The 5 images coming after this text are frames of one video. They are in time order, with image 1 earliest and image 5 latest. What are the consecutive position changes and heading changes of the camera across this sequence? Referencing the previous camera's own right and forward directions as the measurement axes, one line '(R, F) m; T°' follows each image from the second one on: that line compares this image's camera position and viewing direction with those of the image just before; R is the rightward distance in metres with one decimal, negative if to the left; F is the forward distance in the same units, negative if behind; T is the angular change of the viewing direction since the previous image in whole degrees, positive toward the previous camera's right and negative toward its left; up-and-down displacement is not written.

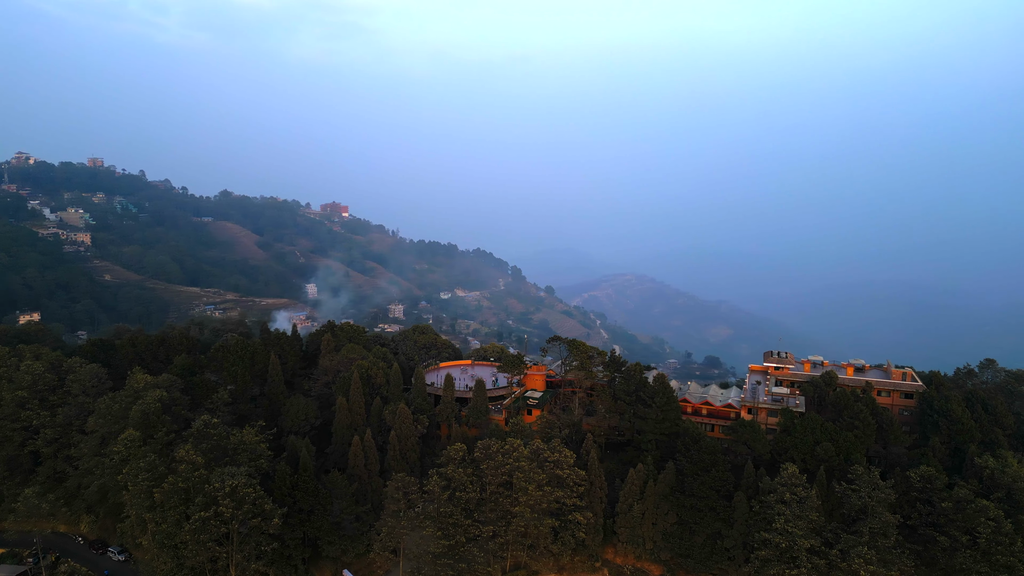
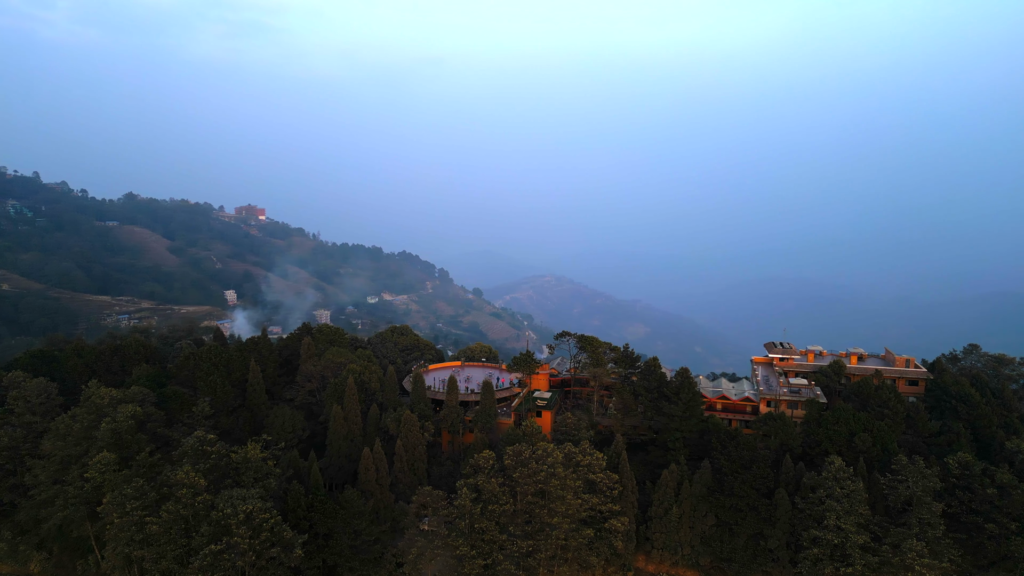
(-4.0, +2.7) m; +7°
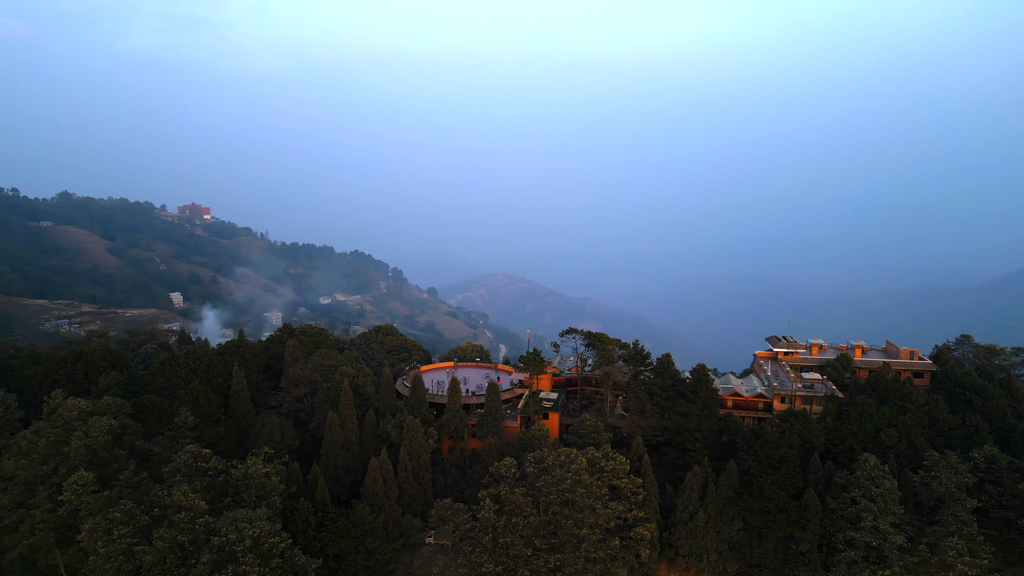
(-2.3, +2.0) m; +4°
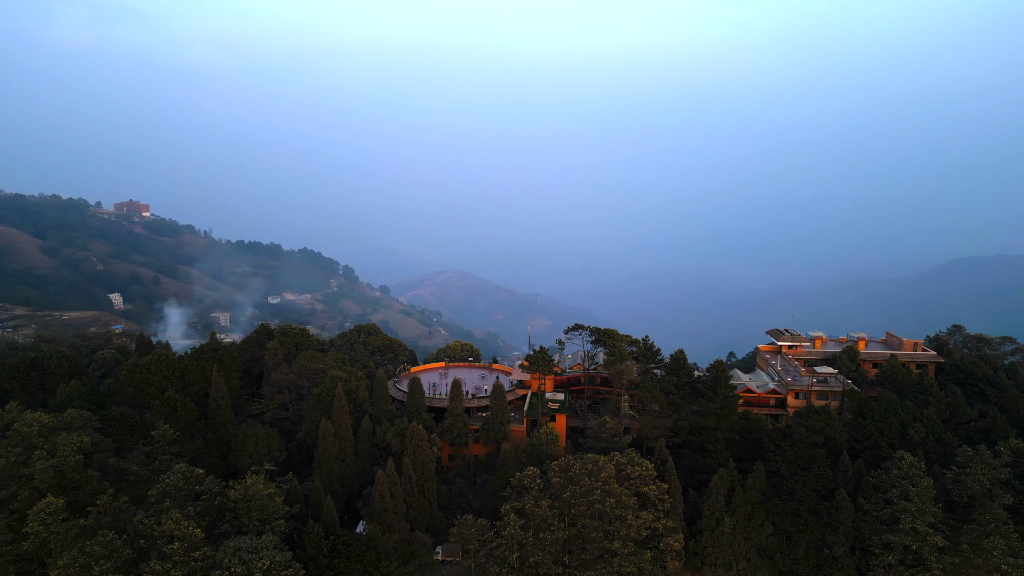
(-2.1, +2.2) m; +4°
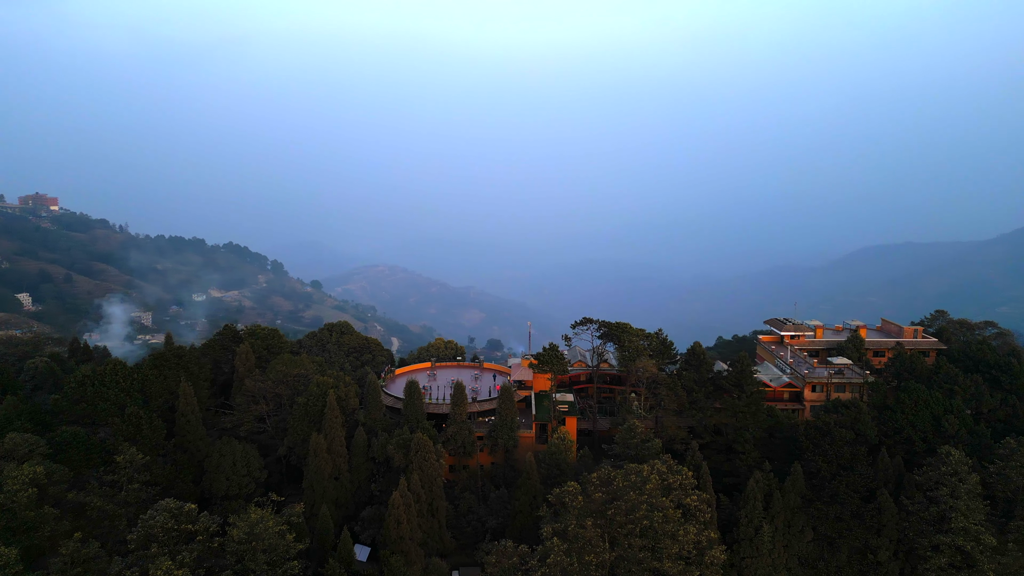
(-2.6, +2.9) m; +6°
